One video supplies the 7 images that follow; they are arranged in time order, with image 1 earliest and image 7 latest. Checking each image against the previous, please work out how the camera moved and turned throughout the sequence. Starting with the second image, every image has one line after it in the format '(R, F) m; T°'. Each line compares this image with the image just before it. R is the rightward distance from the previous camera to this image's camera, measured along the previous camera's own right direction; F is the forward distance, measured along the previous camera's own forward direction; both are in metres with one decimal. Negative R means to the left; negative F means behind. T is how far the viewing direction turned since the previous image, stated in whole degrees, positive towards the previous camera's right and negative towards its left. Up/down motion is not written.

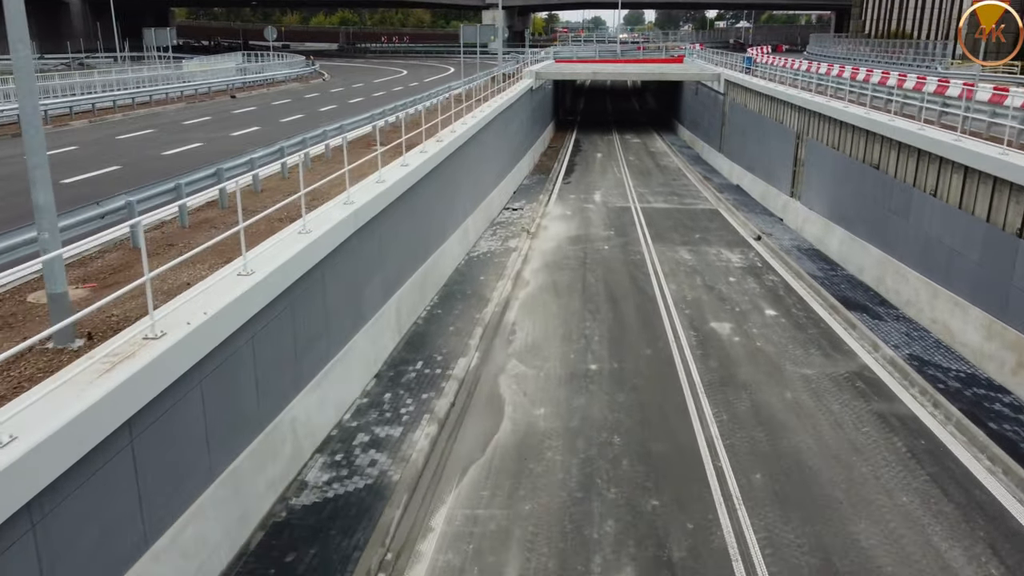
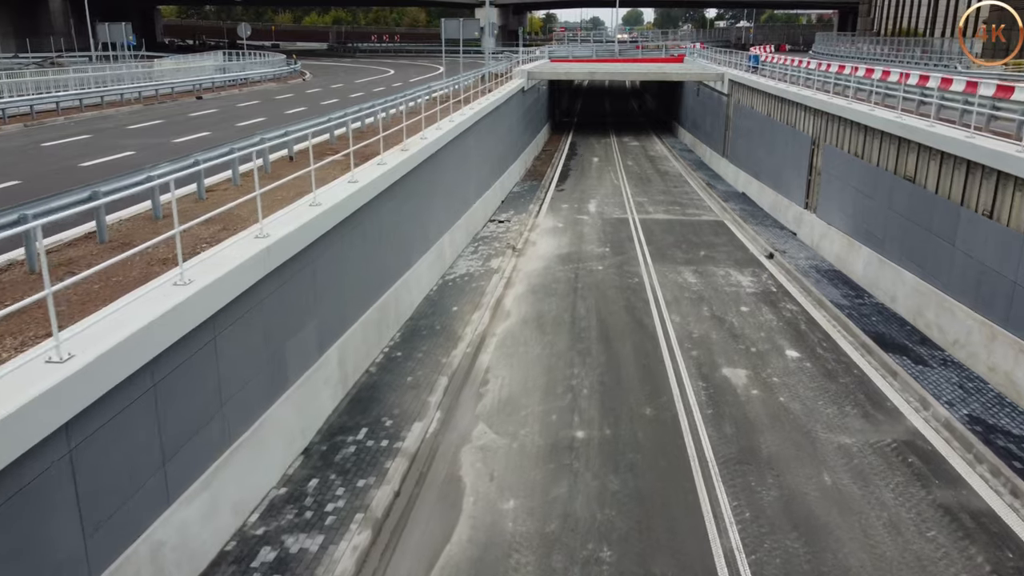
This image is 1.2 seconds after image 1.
(+0.5, +2.7) m; 0°
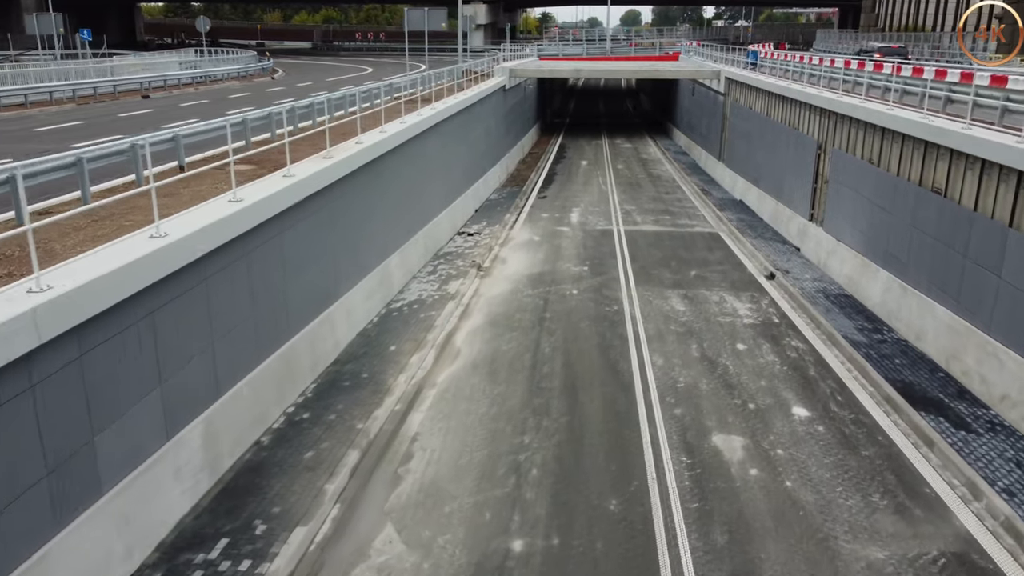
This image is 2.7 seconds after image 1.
(+0.9, +2.9) m; 0°
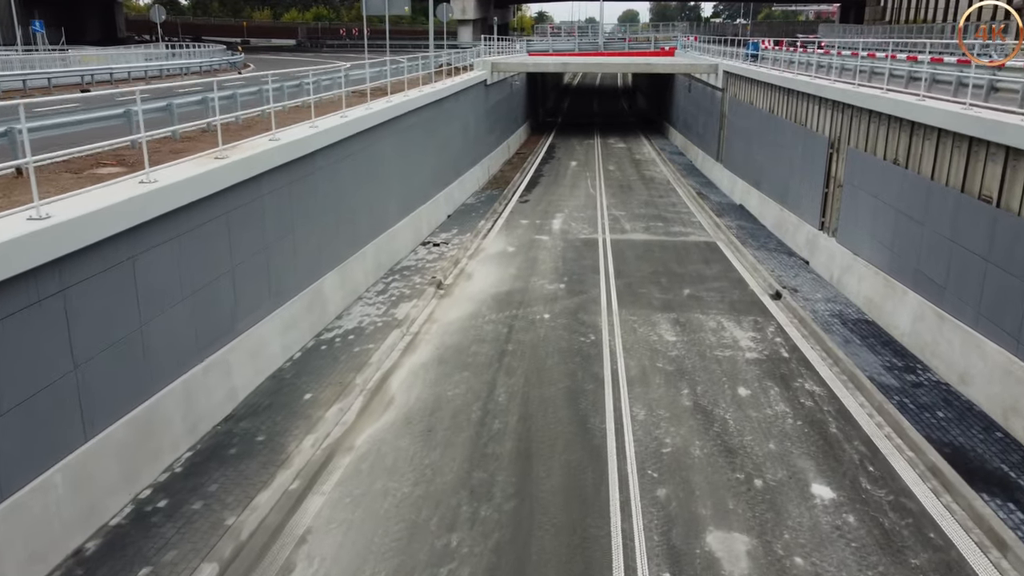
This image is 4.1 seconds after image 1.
(+0.8, +2.9) m; 0°
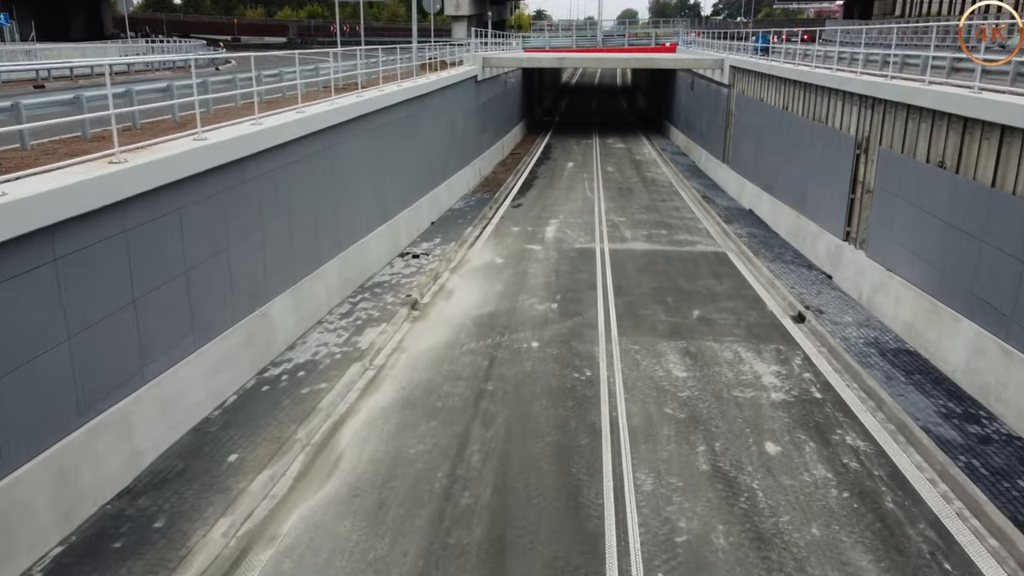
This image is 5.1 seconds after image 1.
(+0.3, +2.2) m; 0°
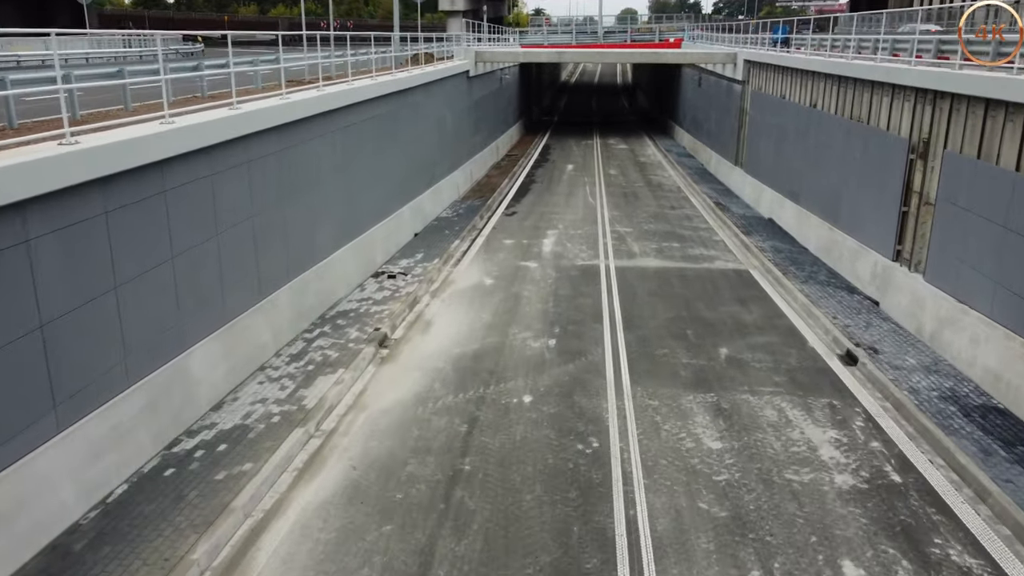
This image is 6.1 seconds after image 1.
(+0.2, +2.8) m; 0°
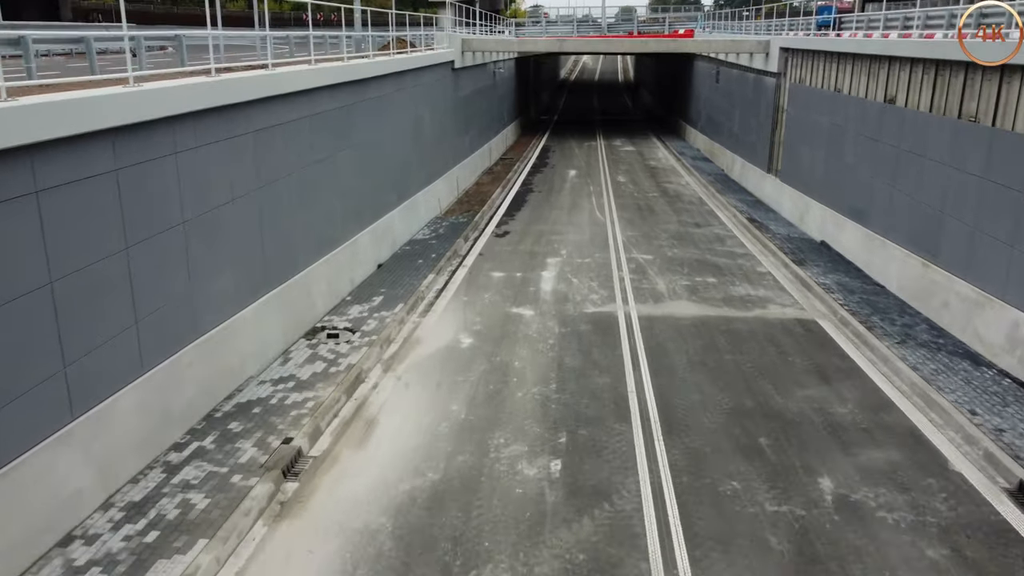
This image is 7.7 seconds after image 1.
(+0.2, +4.8) m; 0°
